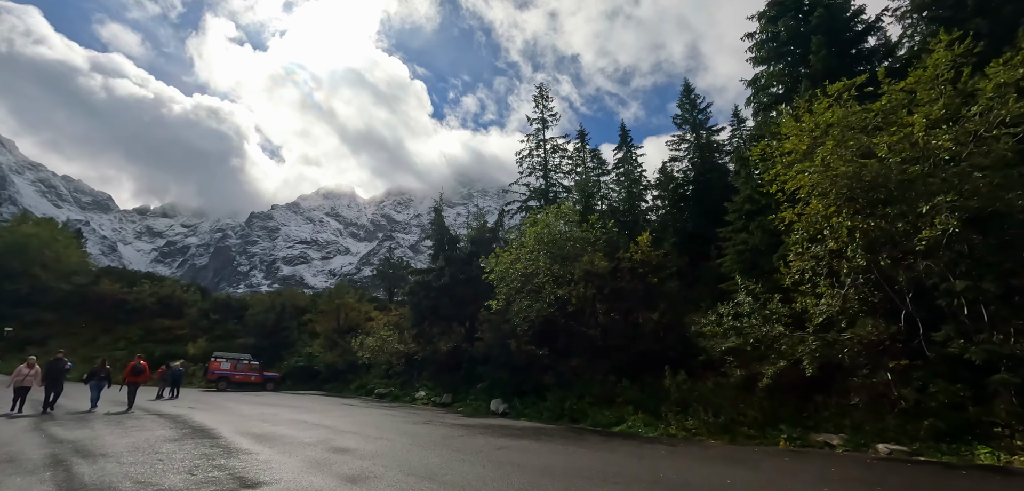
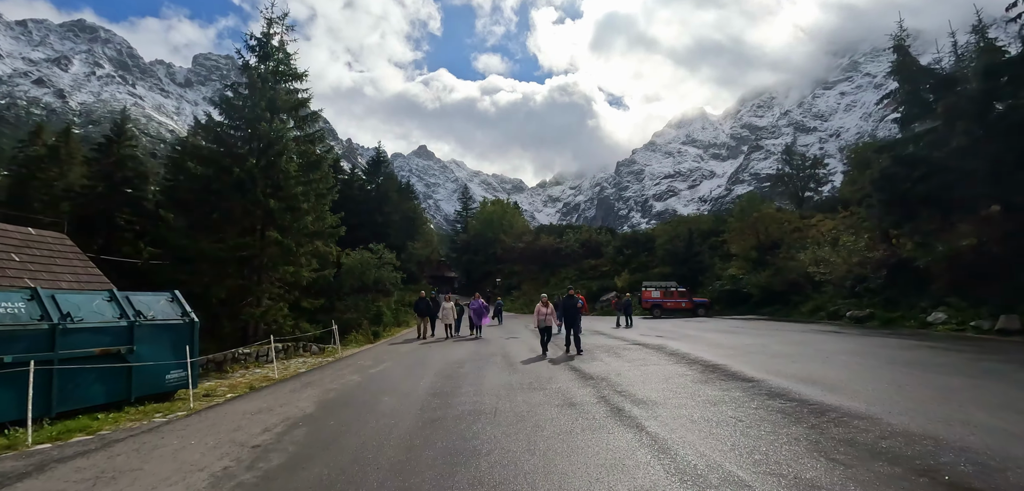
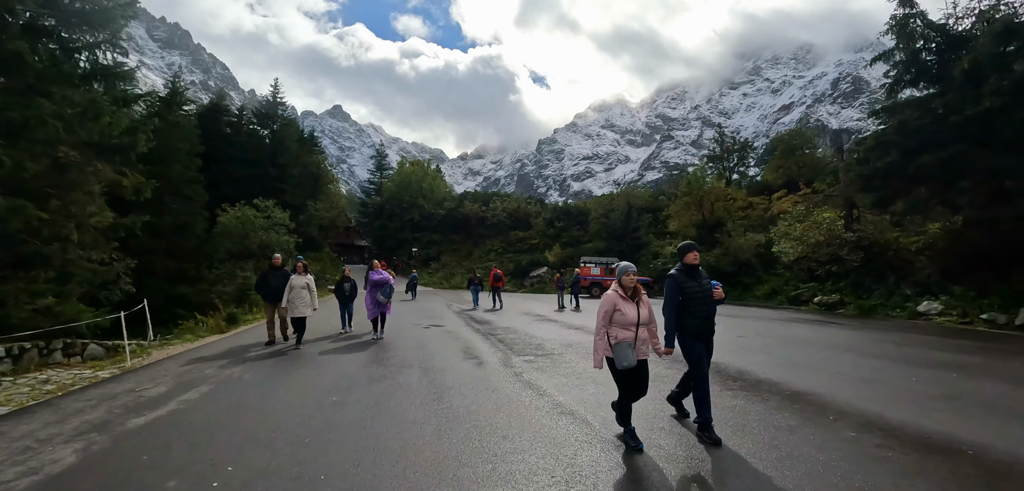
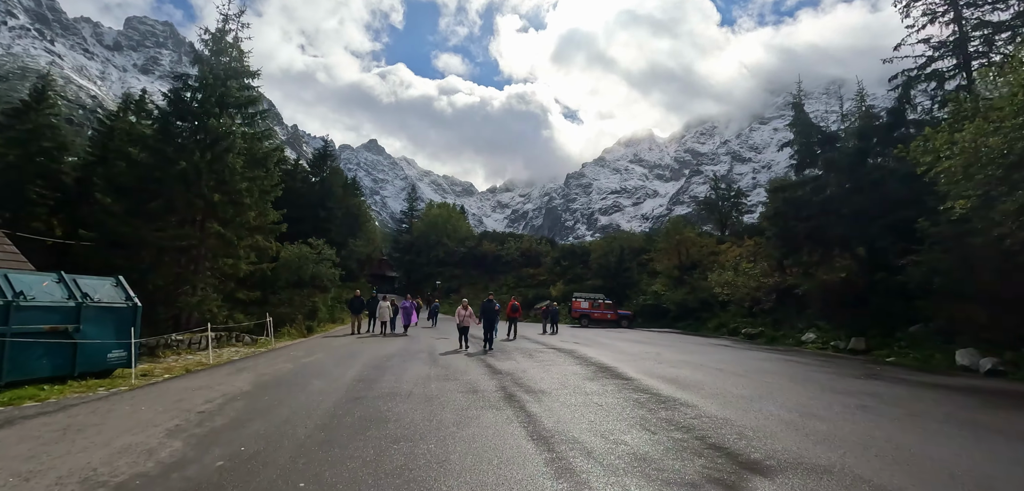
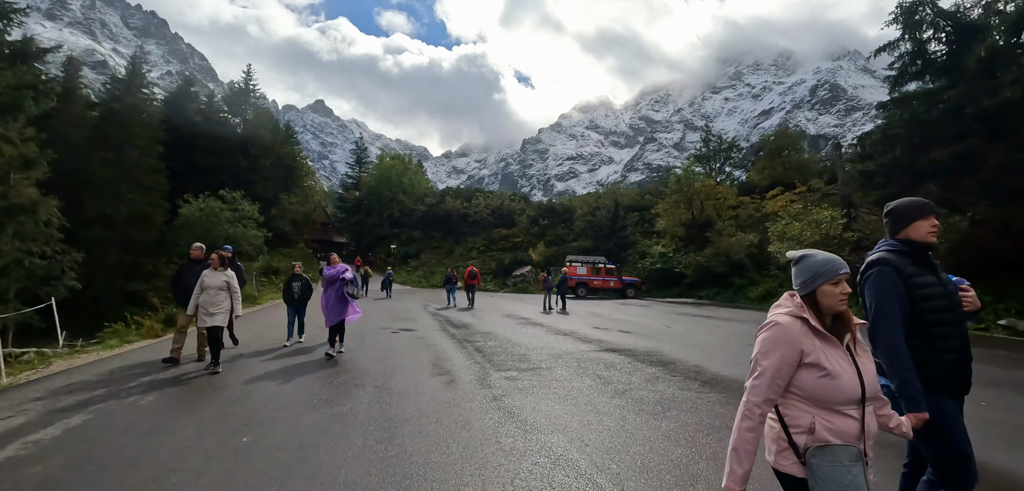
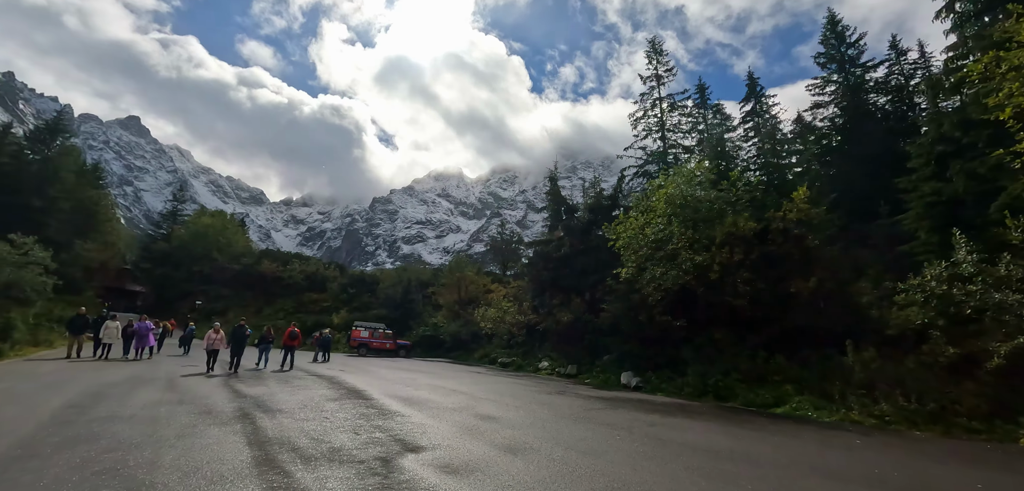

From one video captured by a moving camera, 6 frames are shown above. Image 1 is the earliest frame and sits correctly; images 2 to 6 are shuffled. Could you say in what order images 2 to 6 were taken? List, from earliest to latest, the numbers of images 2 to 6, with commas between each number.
6, 4, 2, 3, 5
